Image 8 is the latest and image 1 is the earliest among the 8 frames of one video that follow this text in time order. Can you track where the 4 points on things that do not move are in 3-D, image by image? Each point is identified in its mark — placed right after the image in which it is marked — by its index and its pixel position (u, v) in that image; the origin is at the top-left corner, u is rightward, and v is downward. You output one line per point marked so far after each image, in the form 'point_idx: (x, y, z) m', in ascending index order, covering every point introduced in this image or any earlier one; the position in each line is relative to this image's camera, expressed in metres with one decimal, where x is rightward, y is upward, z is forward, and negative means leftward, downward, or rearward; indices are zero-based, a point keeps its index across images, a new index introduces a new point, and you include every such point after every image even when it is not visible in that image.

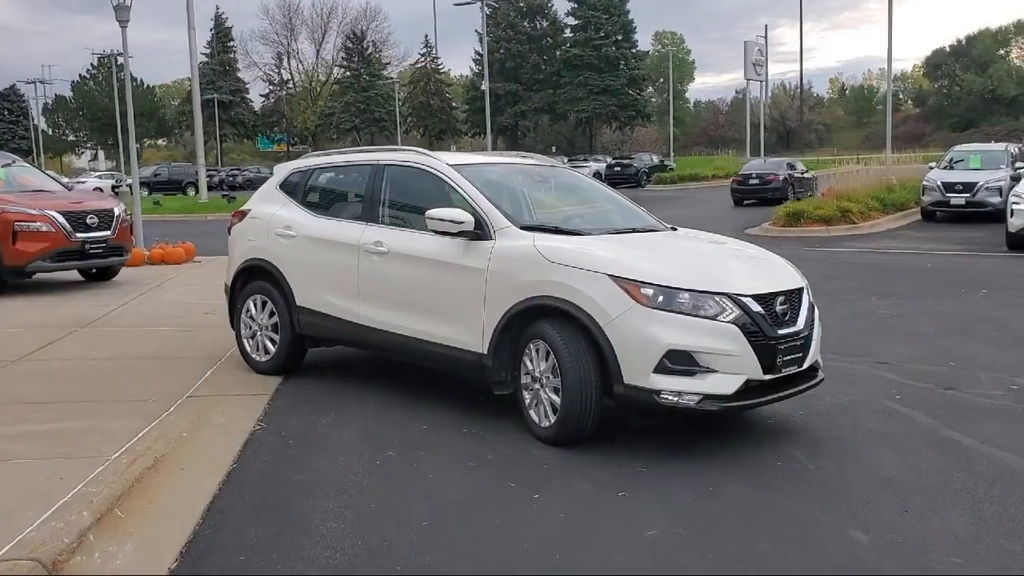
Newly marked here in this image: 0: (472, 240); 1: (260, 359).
0: (-0.3, +0.3, +6.1) m
1: (-1.9, -0.5, +7.5) m
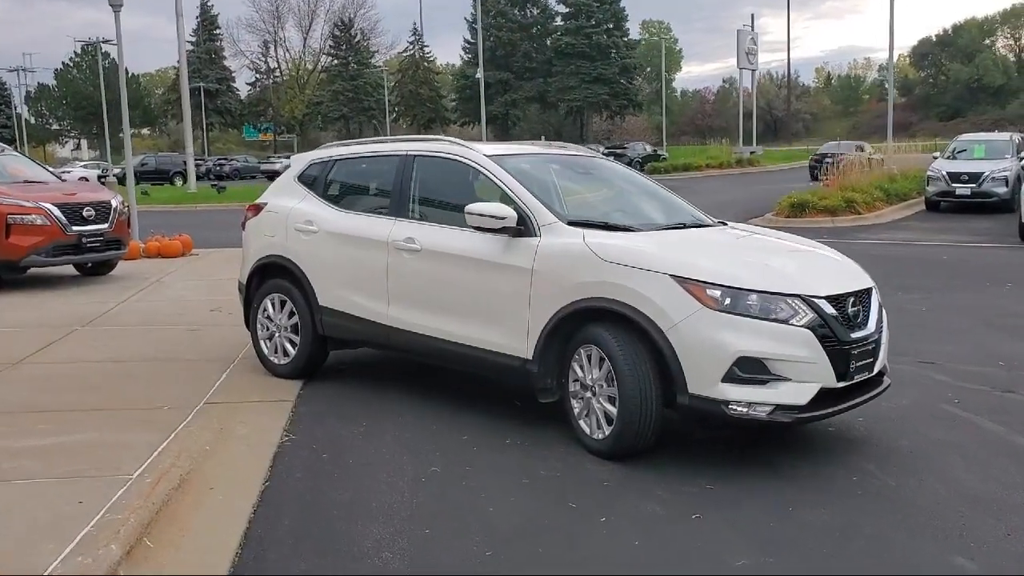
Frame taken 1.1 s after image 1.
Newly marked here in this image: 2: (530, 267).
0: (0.0, +0.3, +5.7) m
1: (-1.7, -0.5, +7.1) m
2: (+0.1, +0.1, +5.5) m
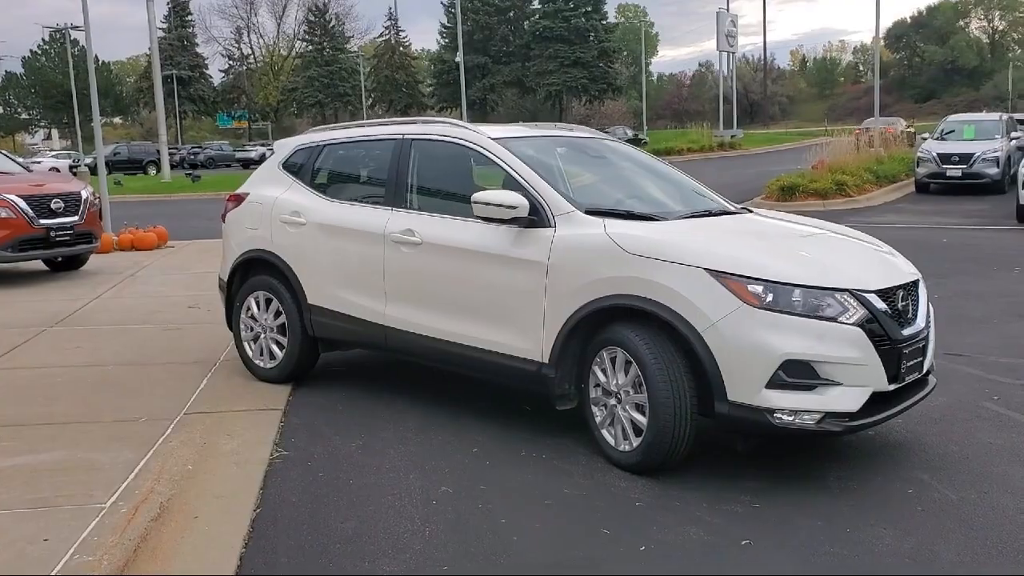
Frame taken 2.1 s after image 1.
0: (+0.1, +0.3, +5.2) m
1: (-1.6, -0.5, +6.5) m
2: (+0.2, +0.1, +5.0) m
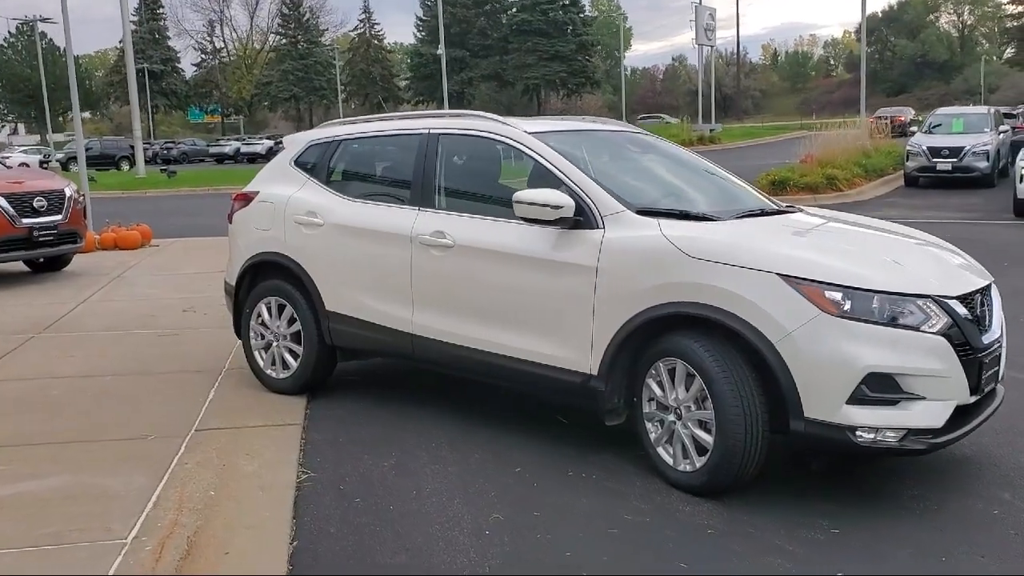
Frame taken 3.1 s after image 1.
0: (+0.3, +0.3, +4.8) m
1: (-1.5, -0.5, +6.1) m
2: (+0.4, +0.1, +4.7) m
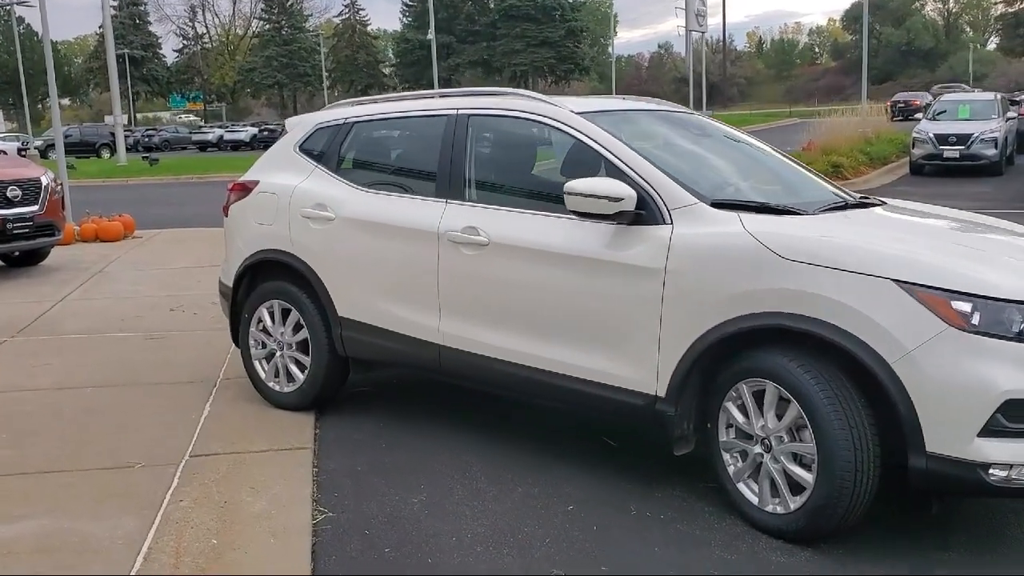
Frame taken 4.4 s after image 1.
0: (+0.5, +0.3, +4.1) m
1: (-1.3, -0.6, +5.4) m
2: (+0.6, +0.1, +4.0) m
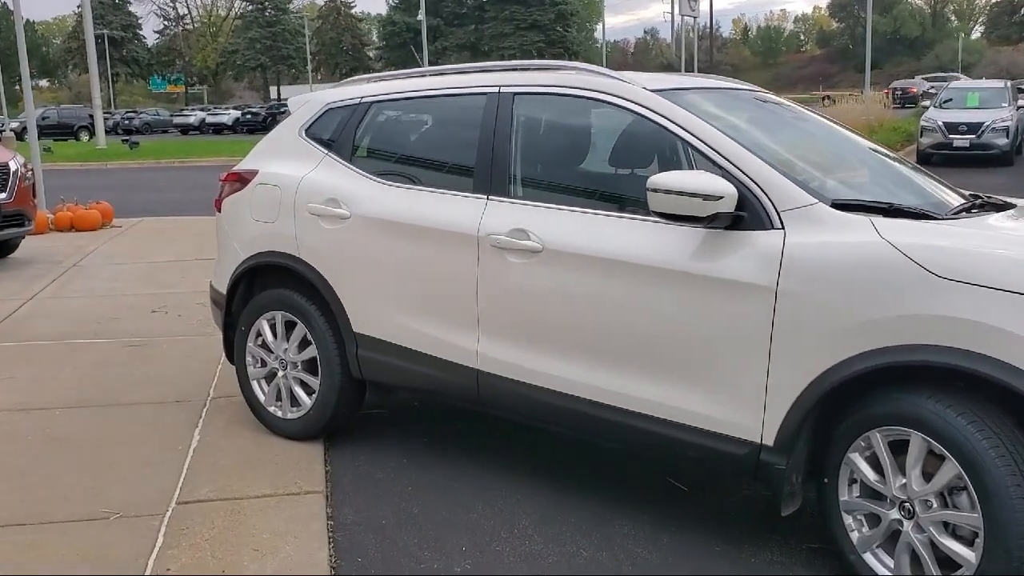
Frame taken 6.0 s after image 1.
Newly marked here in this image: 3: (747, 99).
0: (+0.7, +0.2, +3.3) m
1: (-1.1, -0.6, +4.6) m
2: (+0.8, 0.0, +3.2) m
3: (+1.0, +0.8, +4.2) m
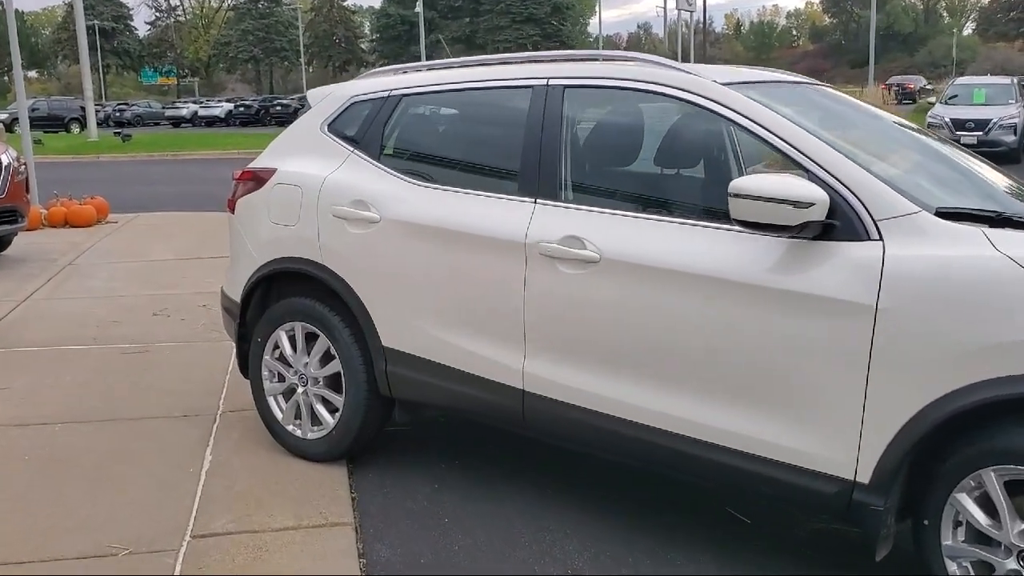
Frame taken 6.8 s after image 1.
0: (+0.9, +0.1, +3.0) m
1: (-0.9, -0.6, +4.3) m
2: (+1.0, 0.0, +2.8) m
3: (+1.2, +0.7, +3.8) m
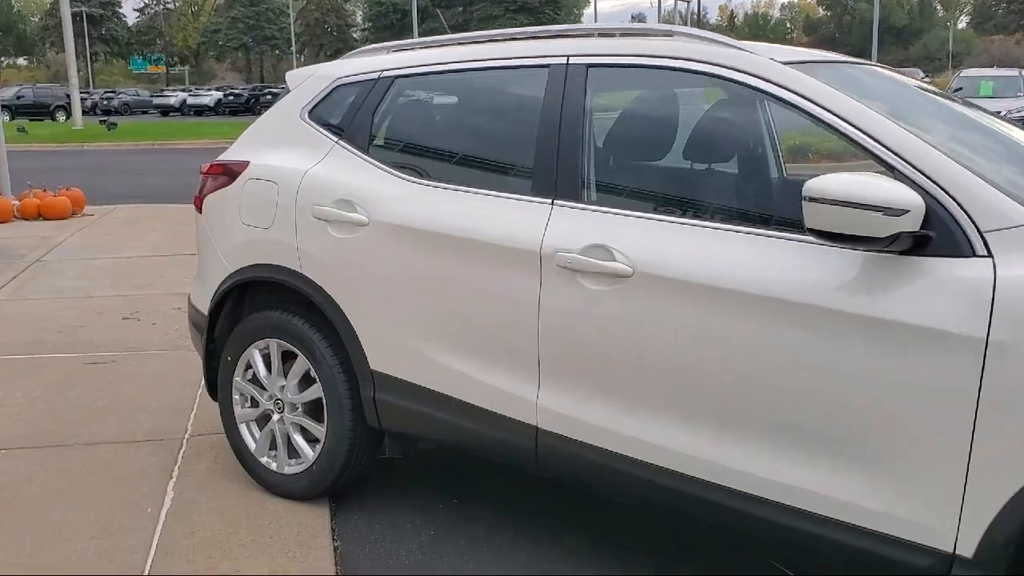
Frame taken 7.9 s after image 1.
0: (+0.9, +0.1, +2.4) m
1: (-0.9, -0.7, +3.7) m
2: (+1.1, -0.1, +2.3) m
3: (+1.3, +0.7, +3.3) m
